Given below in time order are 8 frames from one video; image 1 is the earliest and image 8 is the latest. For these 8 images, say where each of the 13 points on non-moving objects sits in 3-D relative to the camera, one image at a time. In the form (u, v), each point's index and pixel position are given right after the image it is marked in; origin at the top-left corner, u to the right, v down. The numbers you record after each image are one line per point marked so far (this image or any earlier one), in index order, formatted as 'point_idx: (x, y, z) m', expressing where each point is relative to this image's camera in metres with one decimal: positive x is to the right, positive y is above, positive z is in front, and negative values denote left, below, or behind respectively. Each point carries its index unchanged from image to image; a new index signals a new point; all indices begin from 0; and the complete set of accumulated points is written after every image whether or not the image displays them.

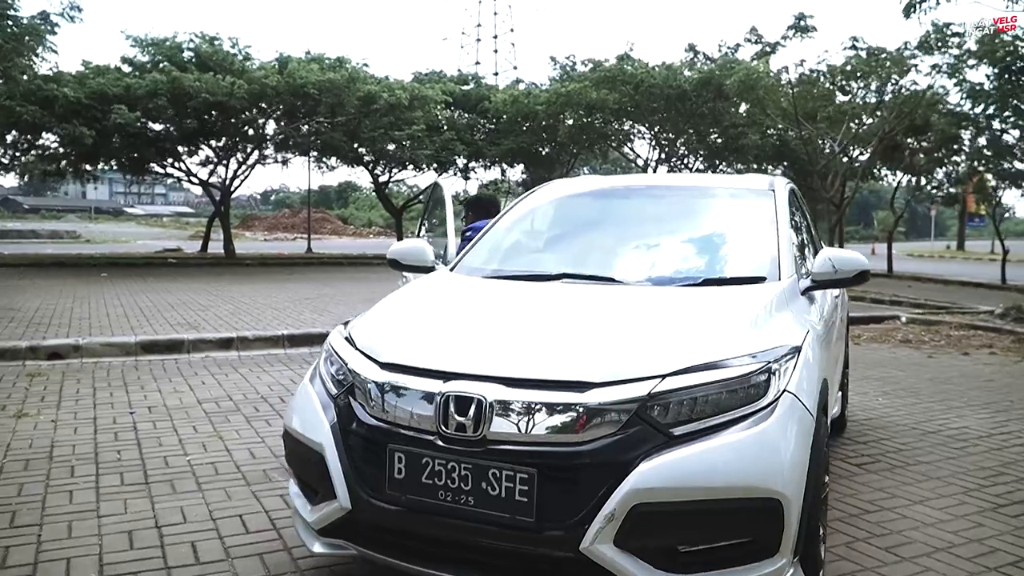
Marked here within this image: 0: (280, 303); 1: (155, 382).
0: (-3.4, -0.2, +13.0) m
1: (-2.7, -0.7, +6.8) m
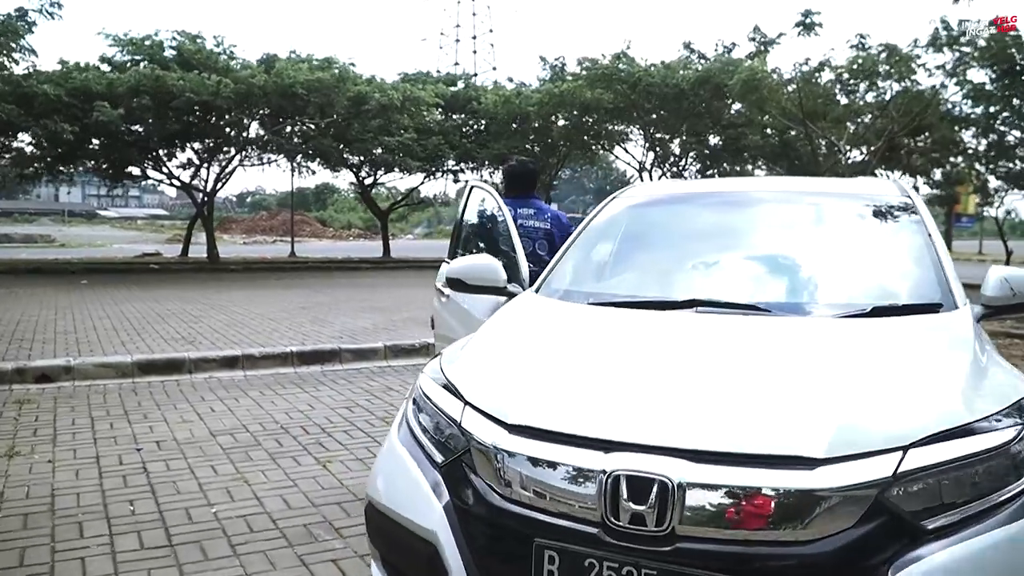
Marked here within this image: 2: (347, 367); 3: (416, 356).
0: (-3.3, -0.4, +12.3) m
1: (-2.4, -0.8, +6.1) m
2: (-1.5, -0.7, +7.9) m
3: (-0.9, -0.7, +8.4) m
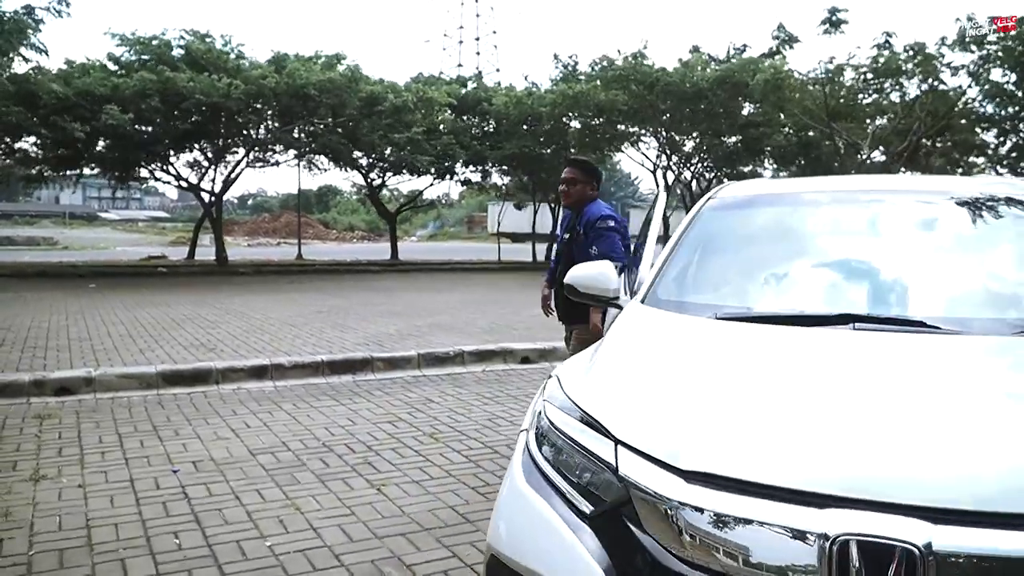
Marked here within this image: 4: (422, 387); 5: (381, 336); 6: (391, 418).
0: (-2.9, -0.4, +11.9) m
1: (-2.1, -0.9, +5.7) m
2: (-1.1, -0.8, +7.5) m
3: (-0.6, -0.7, +8.0) m
4: (-0.7, -0.8, +7.1) m
5: (-1.5, -0.5, +10.2) m
6: (-0.8, -0.9, +6.0) m
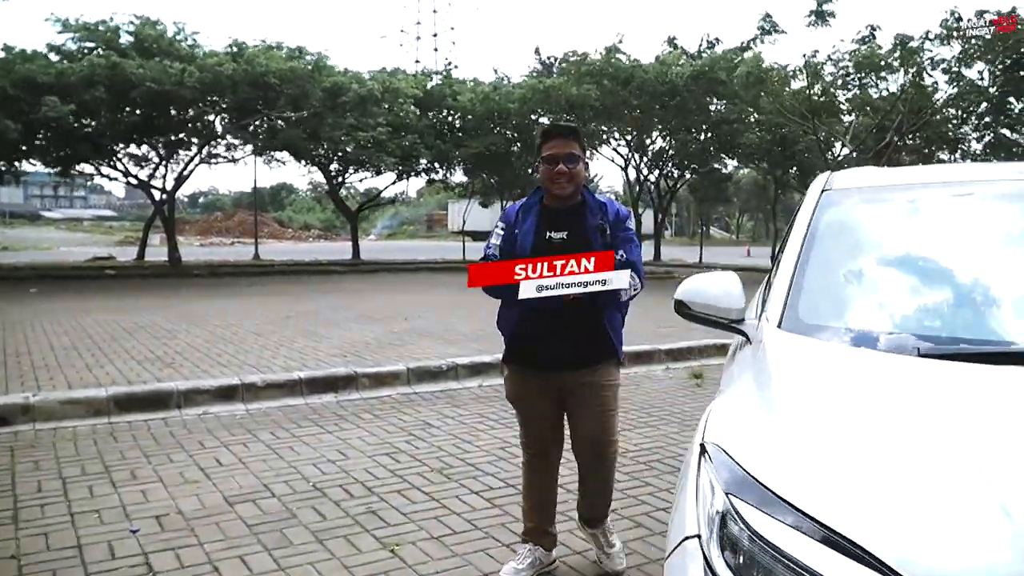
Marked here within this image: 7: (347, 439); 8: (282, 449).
0: (-3.1, -0.5, +10.9) m
1: (-2.0, -1.0, +4.8) m
2: (-1.1, -0.8, +6.6) m
3: (-0.6, -0.8, +7.2) m
4: (-0.7, -0.9, +6.3) m
5: (-1.6, -0.6, +9.3) m
6: (-0.7, -0.9, +5.1) m
7: (-1.0, -0.9, +5.4) m
8: (-1.3, -0.9, +5.1) m
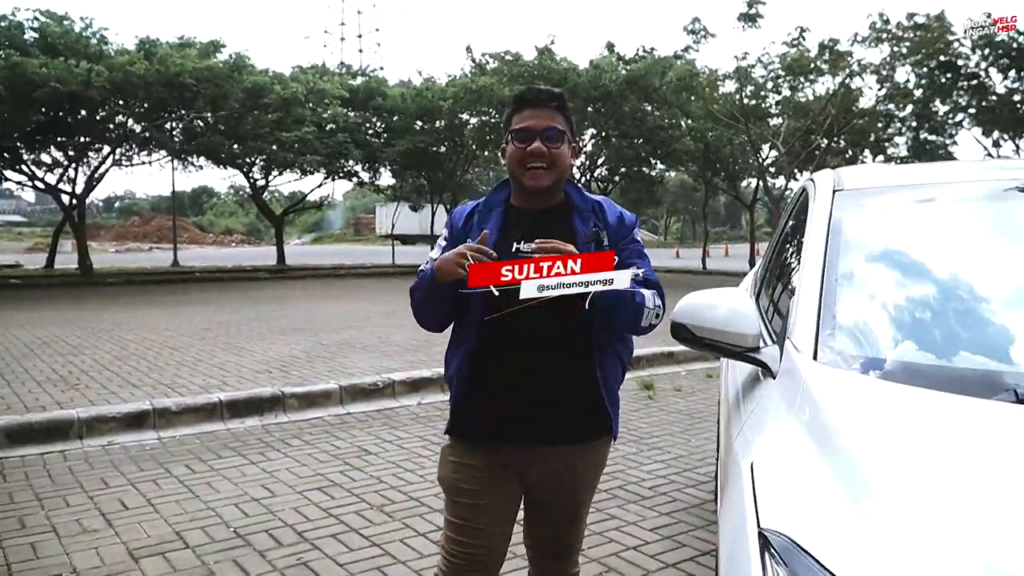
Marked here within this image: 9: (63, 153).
0: (-3.9, -0.6, +10.2) m
1: (-2.2, -1.0, +4.1) m
2: (-1.5, -0.9, +6.1) m
3: (-1.0, -0.8, +6.7) m
4: (-1.1, -0.9, +5.7) m
5: (-2.2, -0.7, +8.7) m
6: (-1.0, -1.0, +4.6) m
7: (-1.3, -1.0, +4.8) m
8: (-1.6, -1.0, +4.5) m
9: (-9.8, +3.0, +19.2) m
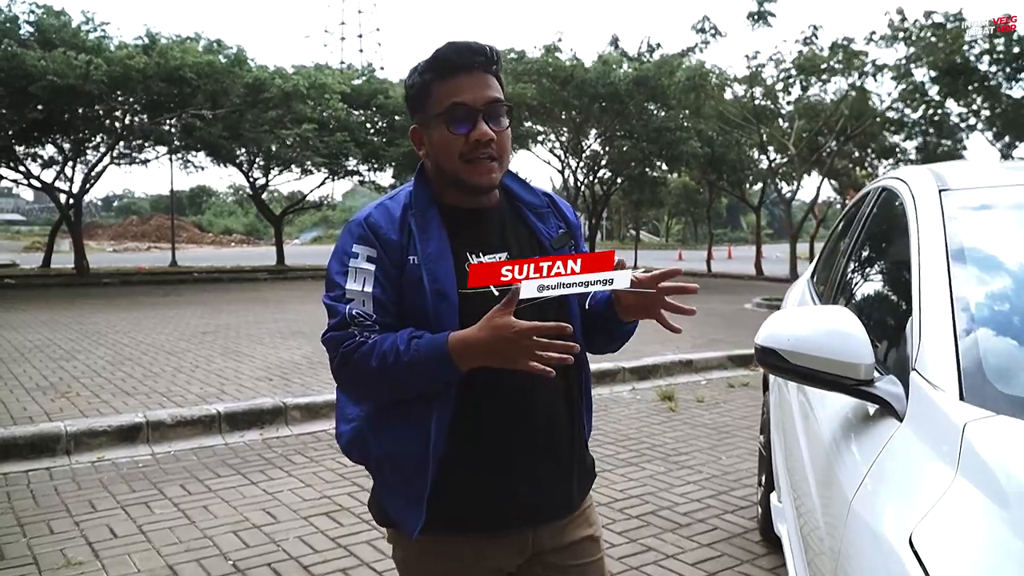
0: (-3.8, -0.6, +9.8) m
1: (-2.1, -1.1, +3.8) m
2: (-1.4, -0.9, +5.7) m
3: (-0.9, -0.9, +6.3) m
4: (-0.9, -1.0, +5.4) m
5: (-2.1, -0.7, +8.3) m
6: (-0.9, -1.0, +4.2) m
7: (-1.2, -1.0, +4.4) m
8: (-1.5, -1.0, +4.2) m
9: (-9.7, +3.0, +18.9) m
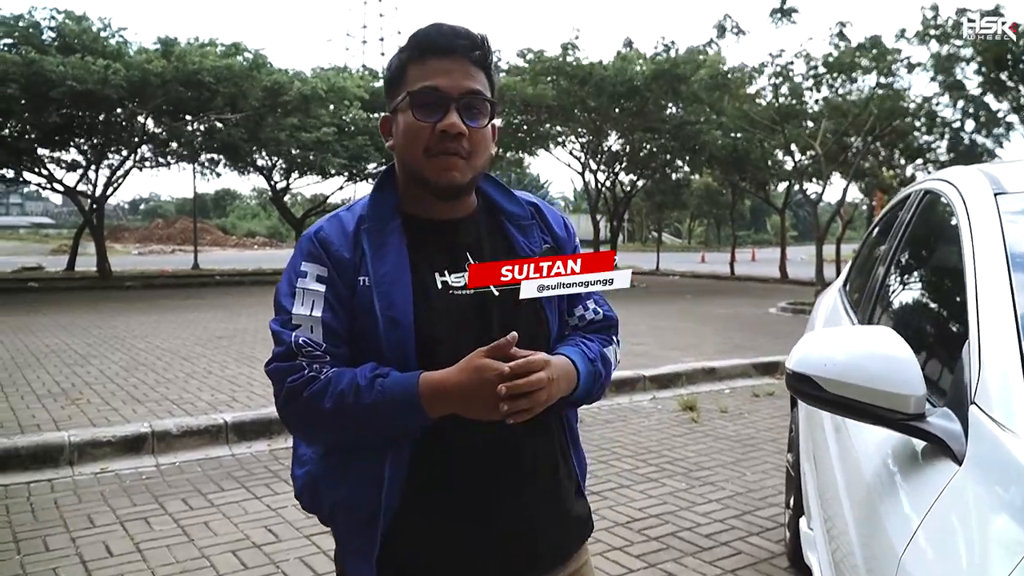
0: (-3.6, -0.7, +9.7) m
1: (-2.0, -1.1, +3.6) m
2: (-1.3, -1.0, +5.5) m
3: (-0.8, -0.9, +6.1) m
4: (-0.9, -1.0, +5.2) m
5: (-2.0, -0.8, +8.2) m
6: (-0.8, -1.1, +4.1) m
7: (-1.1, -1.1, +4.3) m
8: (-1.4, -1.1, +4.0) m
9: (-9.2, +2.9, +18.9) m
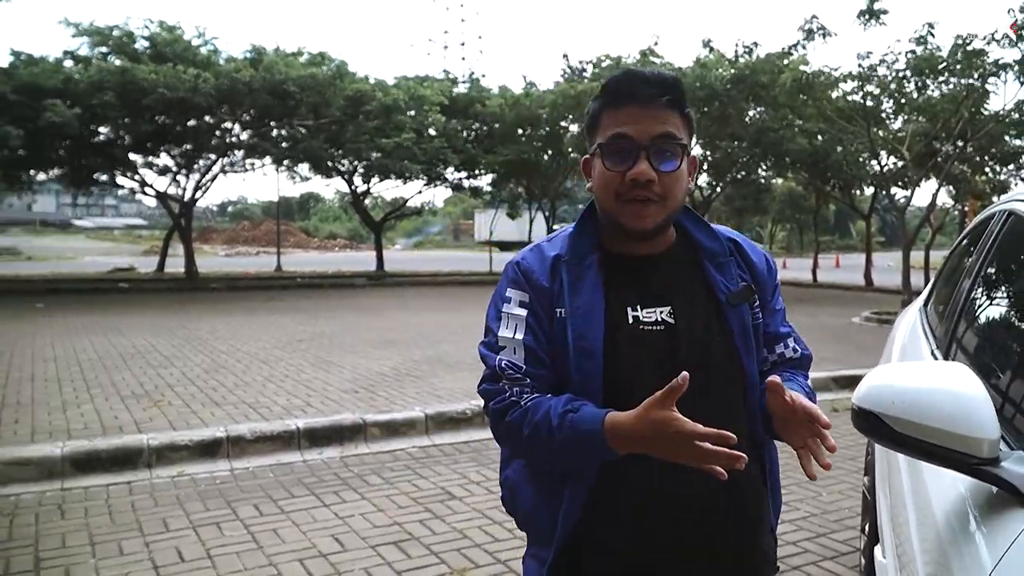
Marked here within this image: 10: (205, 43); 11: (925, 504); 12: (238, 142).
0: (-2.8, -0.7, +9.9) m
1: (-1.8, -1.1, +3.8) m
2: (-0.9, -1.0, +5.6) m
3: (-0.3, -1.0, +6.1) m
4: (-0.5, -1.1, +5.2) m
5: (-1.3, -0.8, +8.3) m
6: (-0.5, -1.1, +4.1) m
7: (-0.8, -1.1, +4.3) m
8: (-1.1, -1.1, +4.1) m
9: (-7.6, +2.9, +19.6) m
10: (-7.0, +5.5, +20.0) m
11: (+0.8, -0.4, +1.8) m
12: (-6.0, +3.2, +19.4) m
